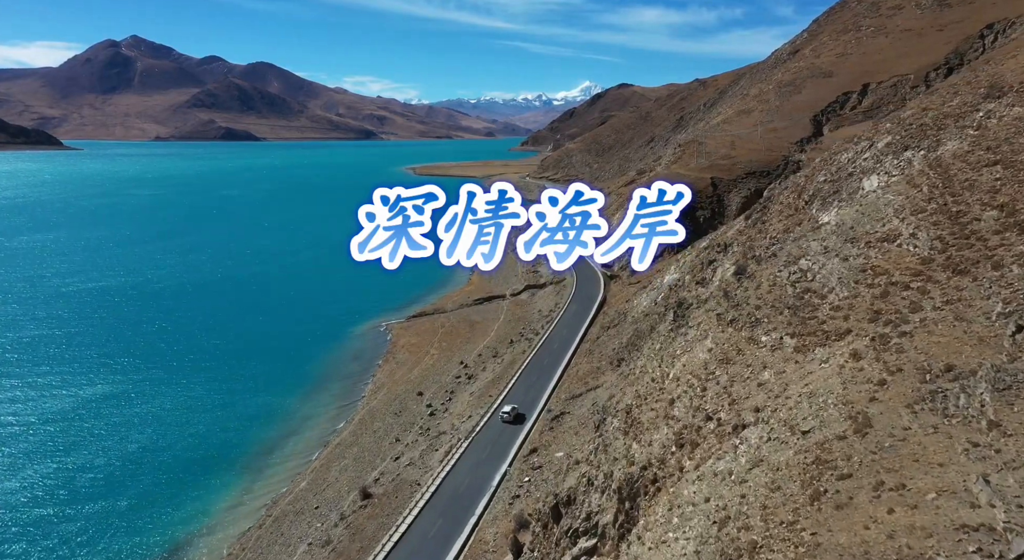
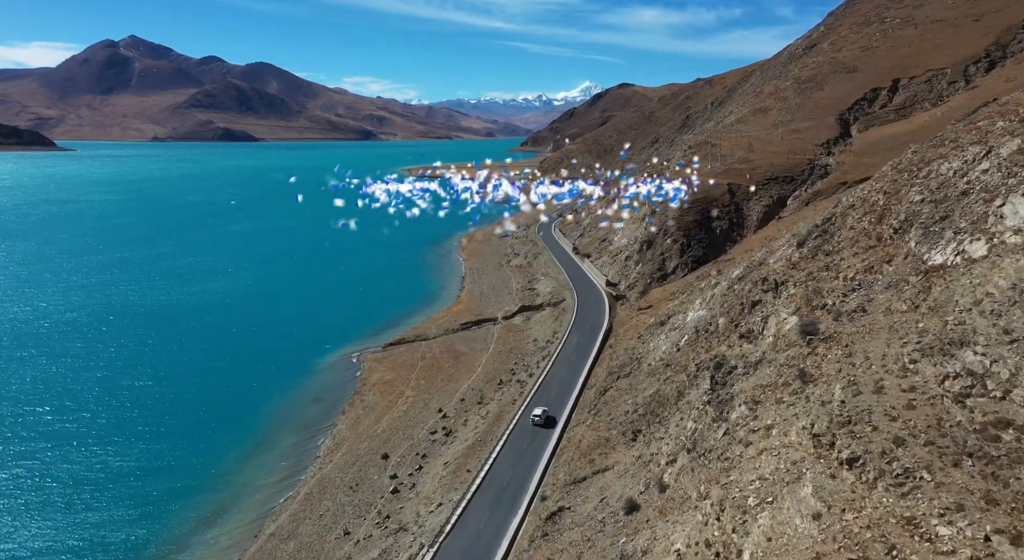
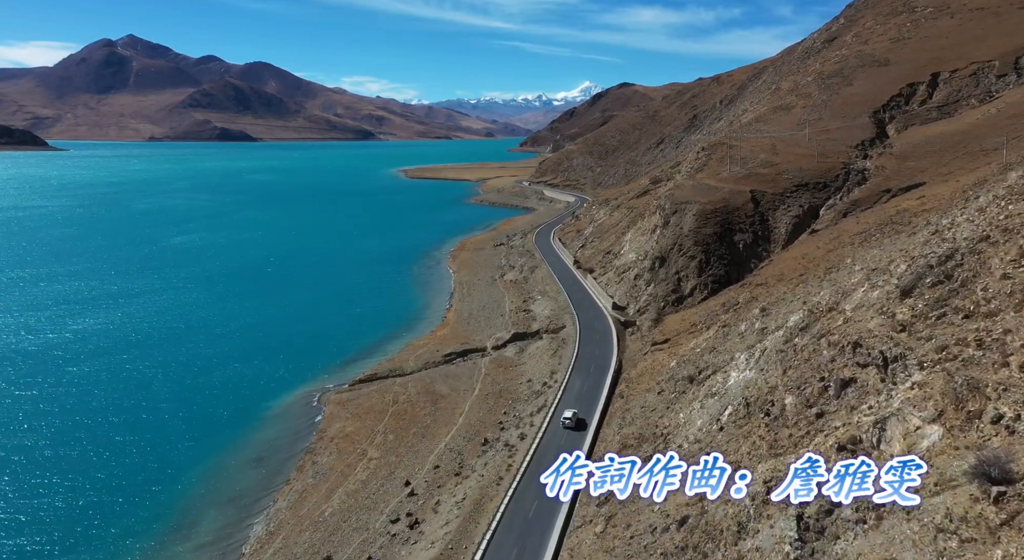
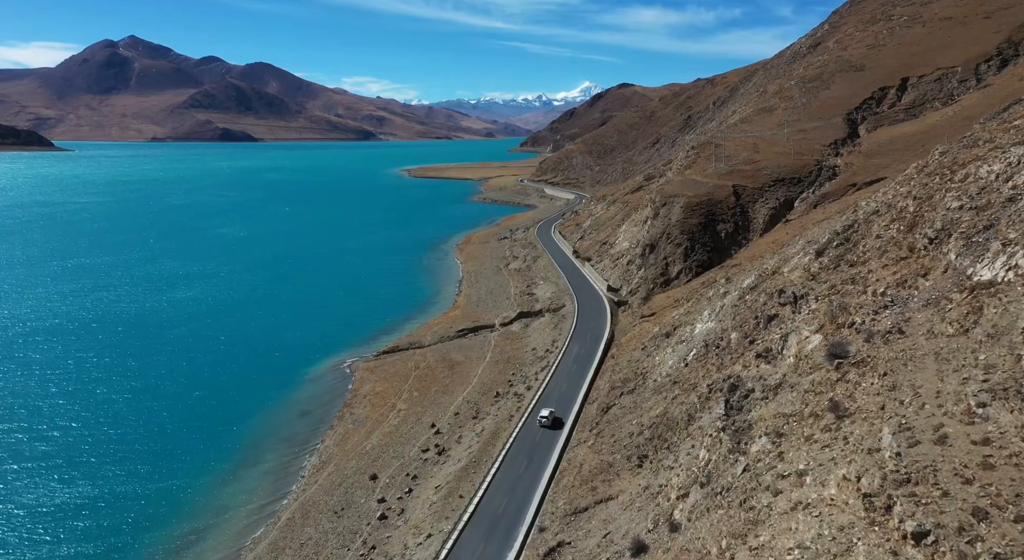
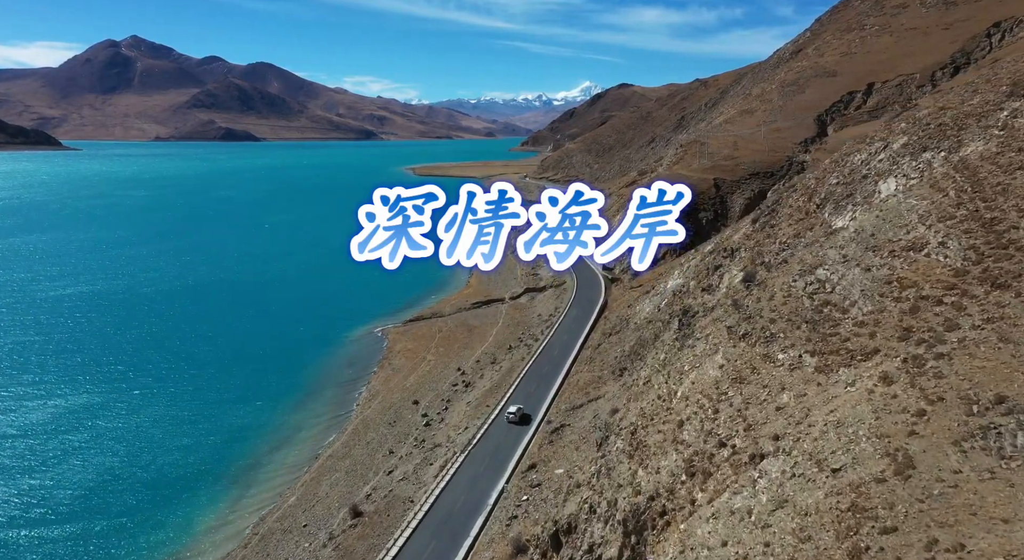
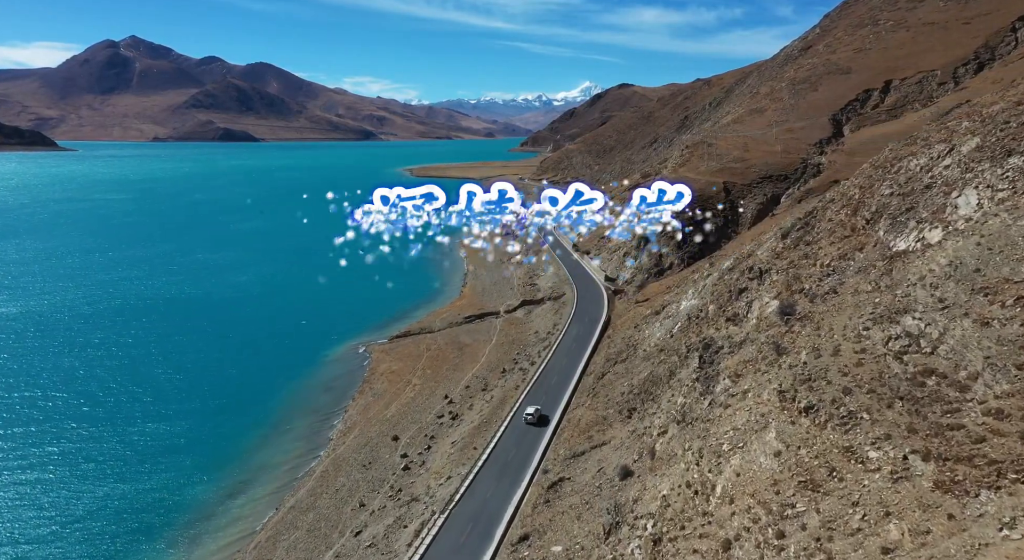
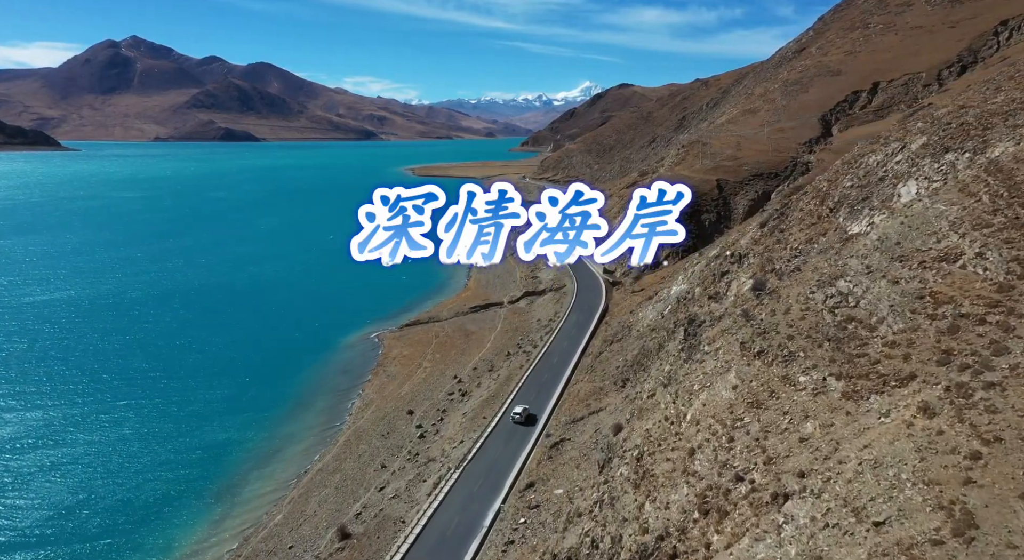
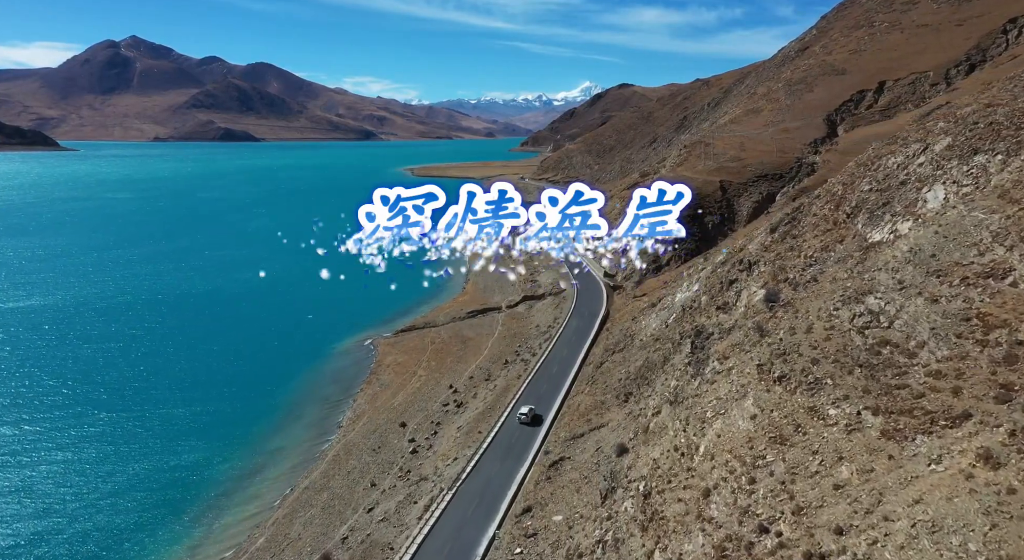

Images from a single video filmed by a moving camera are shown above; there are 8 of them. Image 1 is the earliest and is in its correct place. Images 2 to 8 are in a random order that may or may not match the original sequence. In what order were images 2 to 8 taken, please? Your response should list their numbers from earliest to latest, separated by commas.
5, 7, 8, 6, 2, 4, 3
